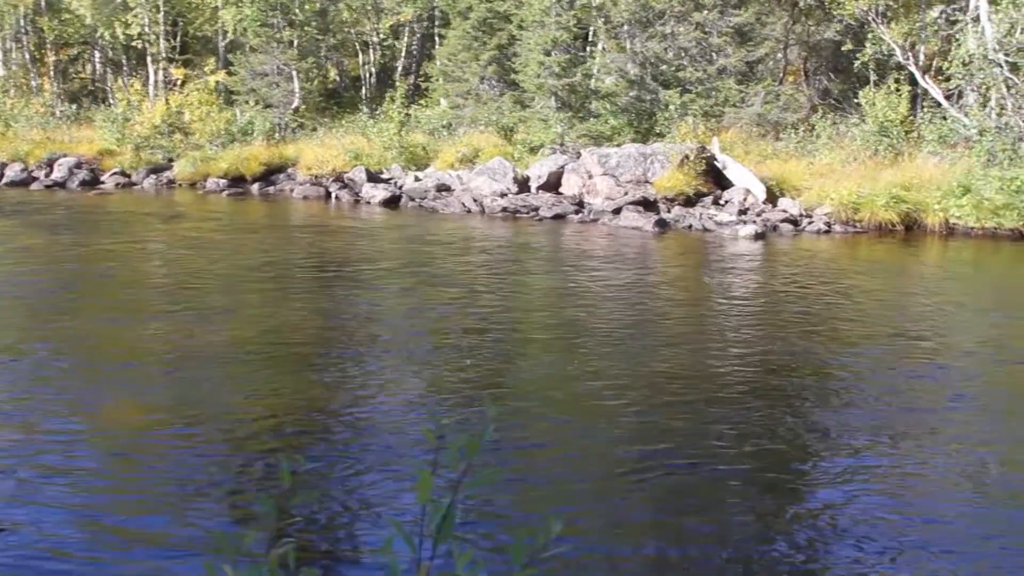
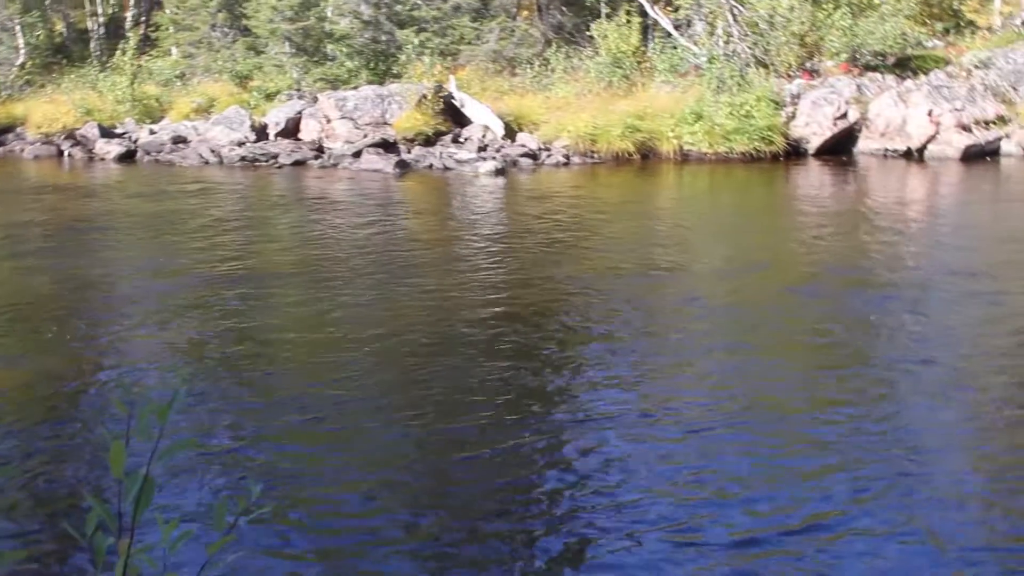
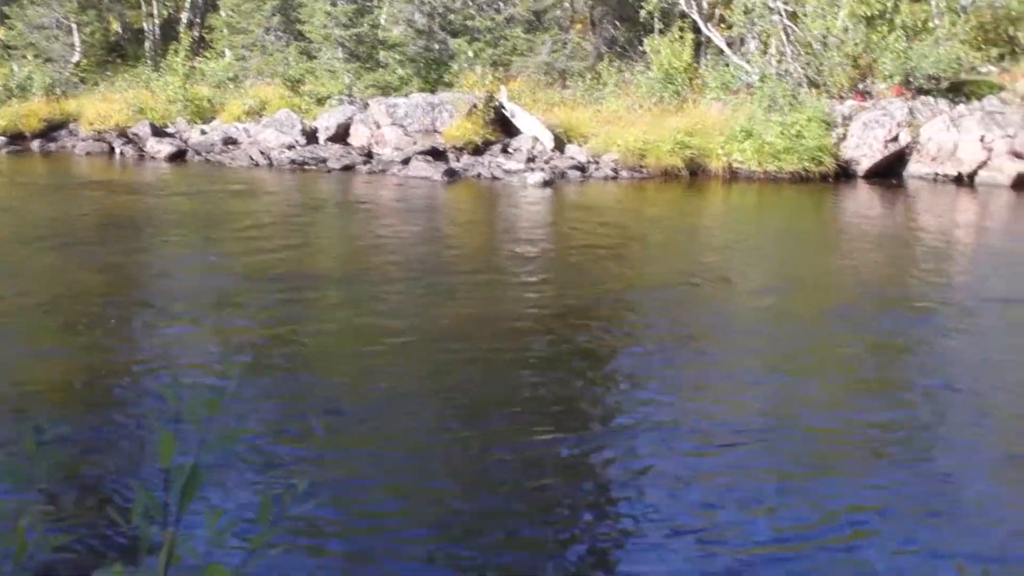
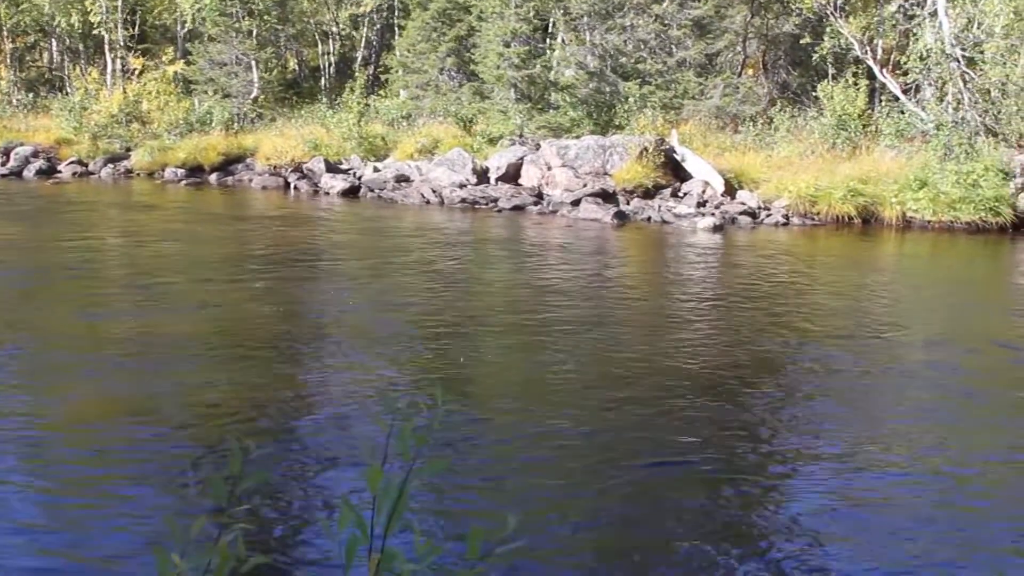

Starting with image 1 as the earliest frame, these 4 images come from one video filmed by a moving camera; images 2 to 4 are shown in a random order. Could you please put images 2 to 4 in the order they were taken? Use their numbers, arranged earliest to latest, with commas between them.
4, 3, 2
